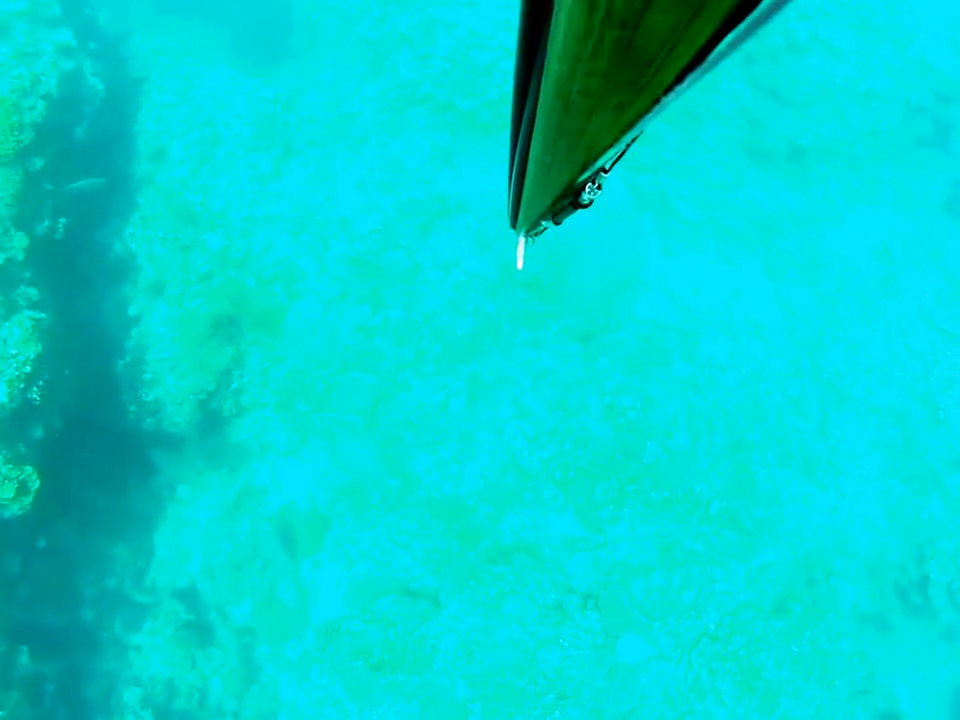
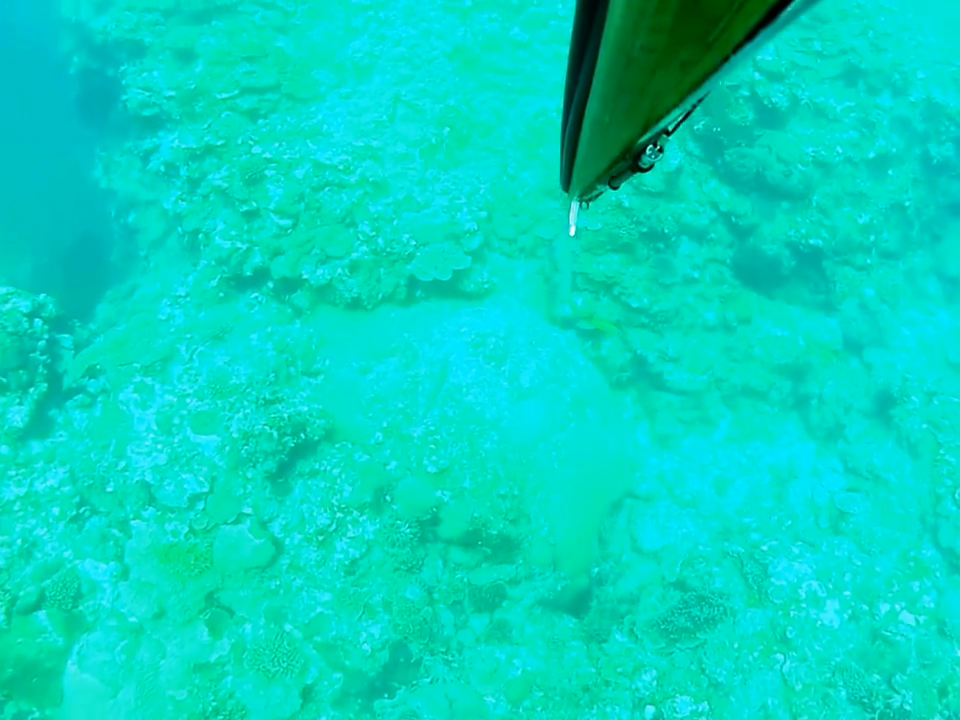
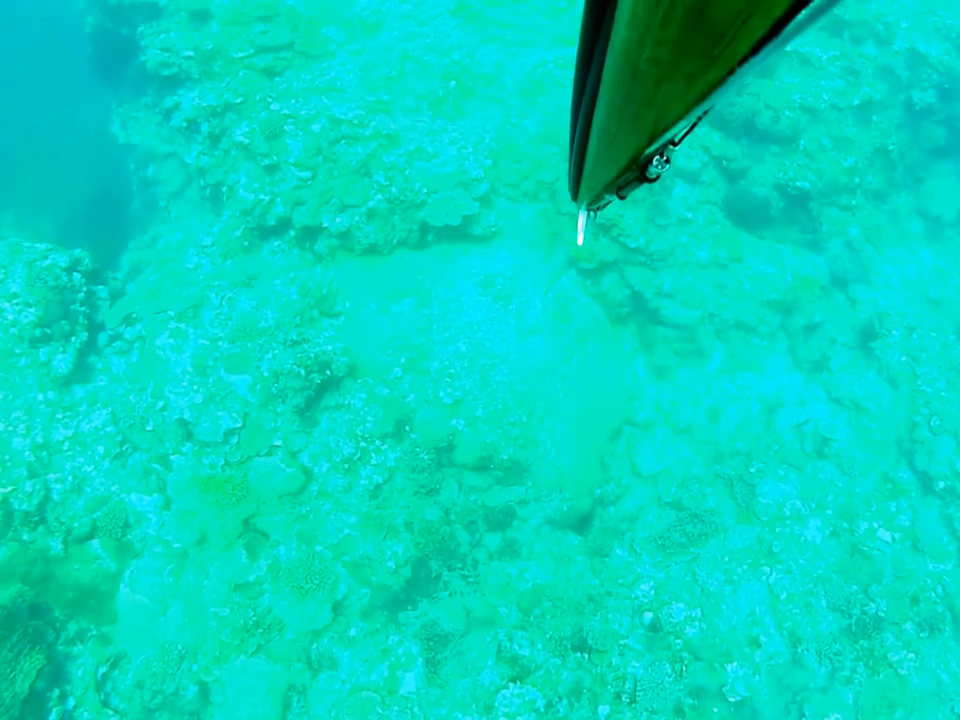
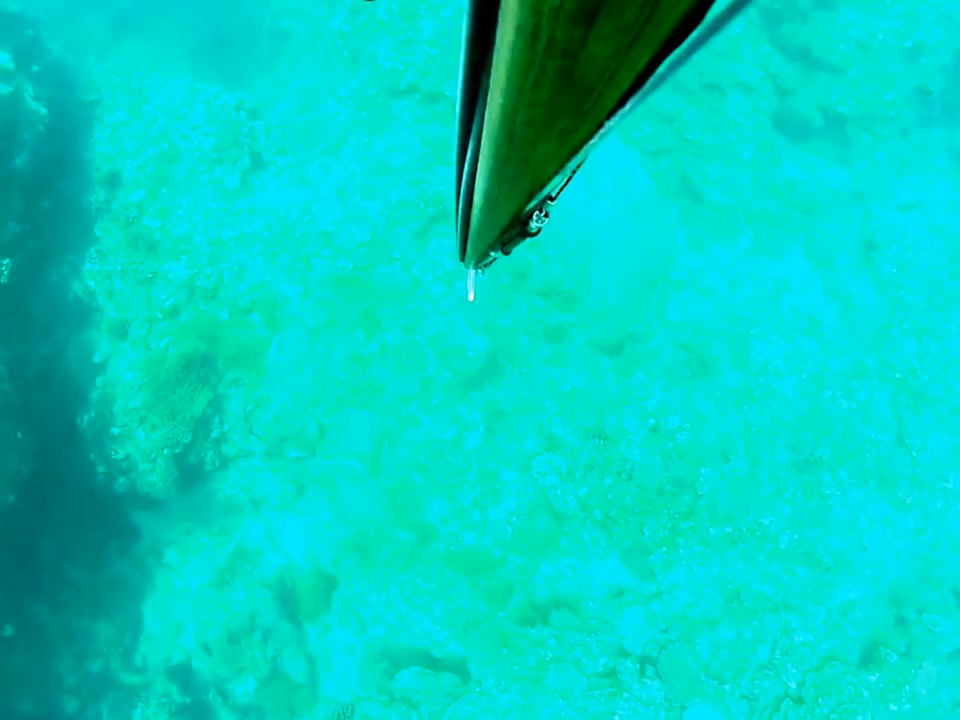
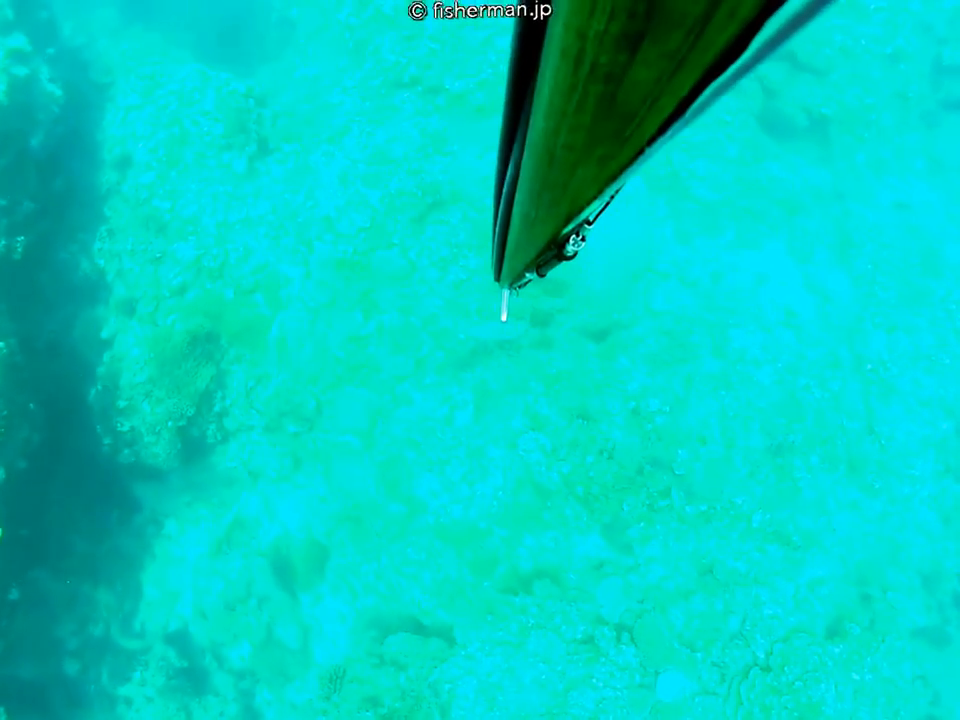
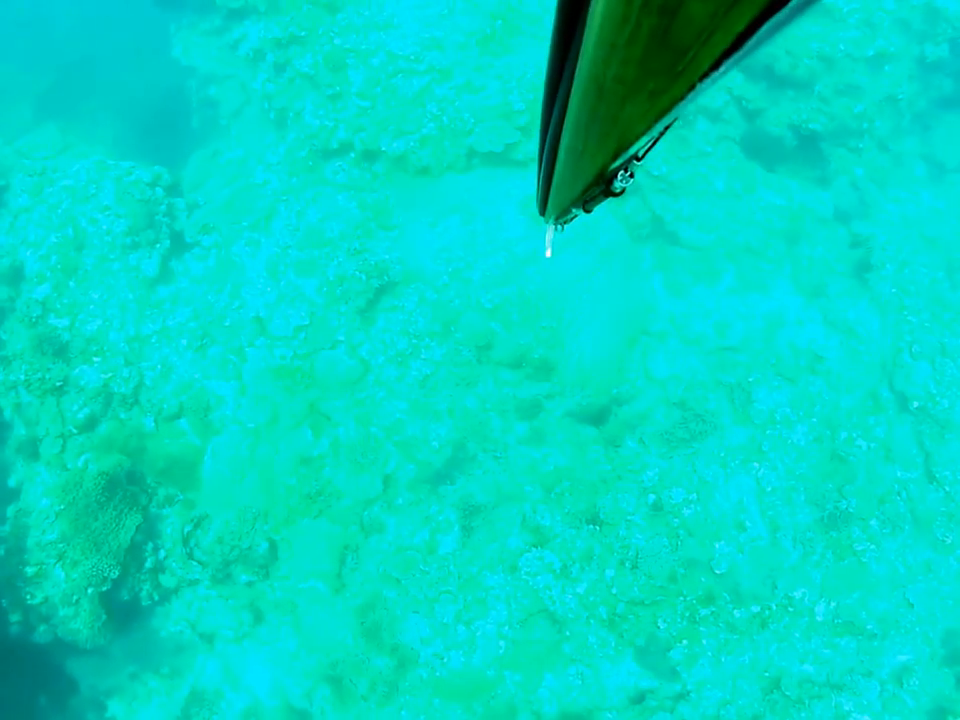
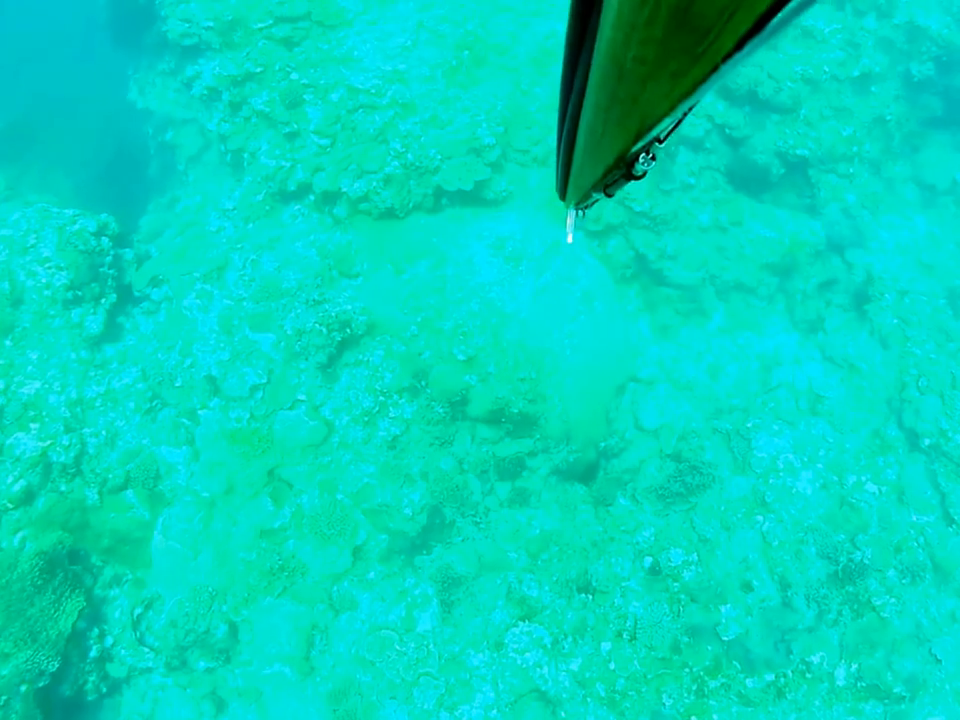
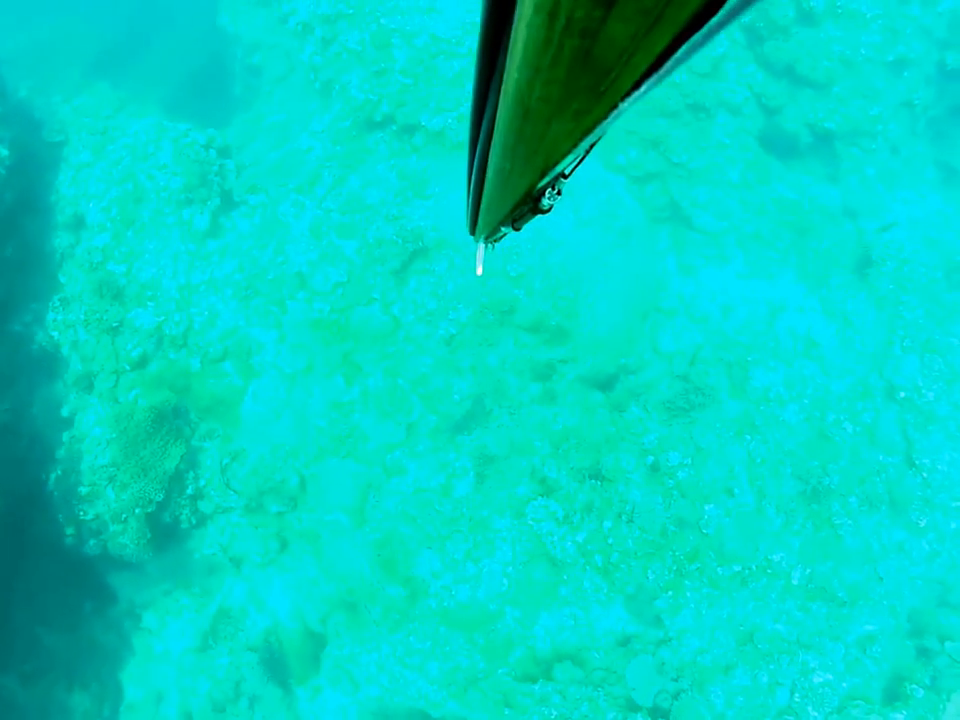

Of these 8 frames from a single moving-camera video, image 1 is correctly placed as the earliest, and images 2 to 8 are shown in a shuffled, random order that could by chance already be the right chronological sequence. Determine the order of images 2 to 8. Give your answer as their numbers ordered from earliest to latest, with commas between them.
5, 4, 8, 6, 7, 3, 2
